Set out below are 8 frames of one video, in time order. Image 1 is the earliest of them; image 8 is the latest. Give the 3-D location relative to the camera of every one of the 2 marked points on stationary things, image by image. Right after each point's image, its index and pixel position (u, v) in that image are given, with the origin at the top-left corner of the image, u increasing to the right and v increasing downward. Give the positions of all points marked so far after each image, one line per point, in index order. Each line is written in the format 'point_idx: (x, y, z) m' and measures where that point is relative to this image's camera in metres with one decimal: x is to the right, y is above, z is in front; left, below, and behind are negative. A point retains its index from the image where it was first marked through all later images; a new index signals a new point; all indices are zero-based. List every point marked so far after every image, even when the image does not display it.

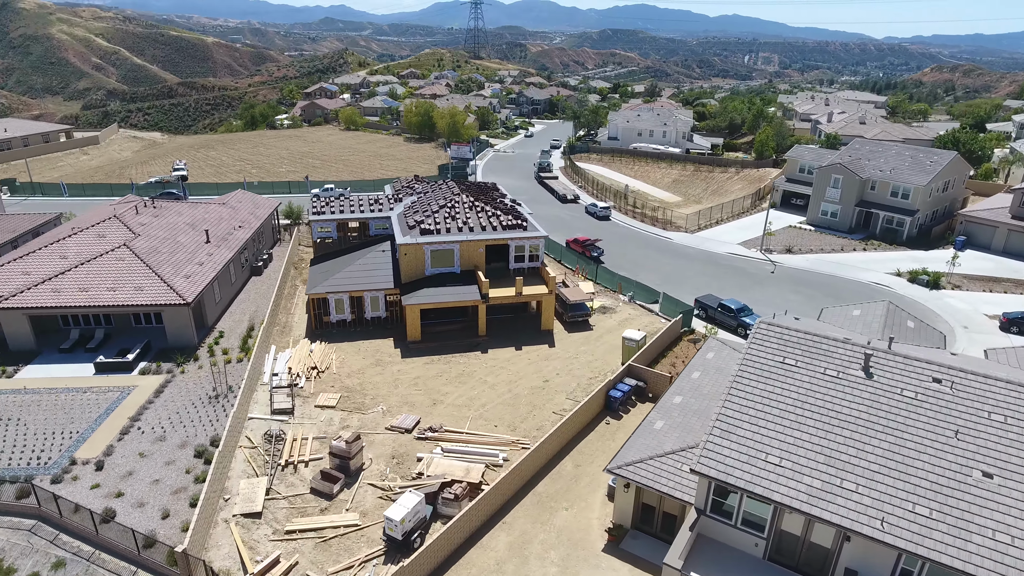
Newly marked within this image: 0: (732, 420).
0: (+5.8, -3.5, +17.3) m
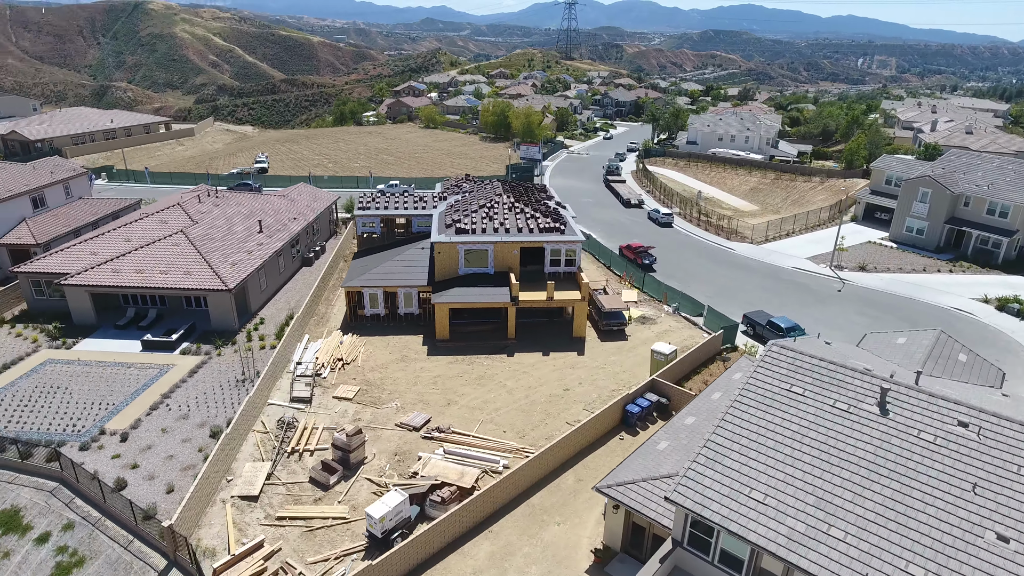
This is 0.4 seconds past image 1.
0: (+5.2, -4.0, +16.1) m
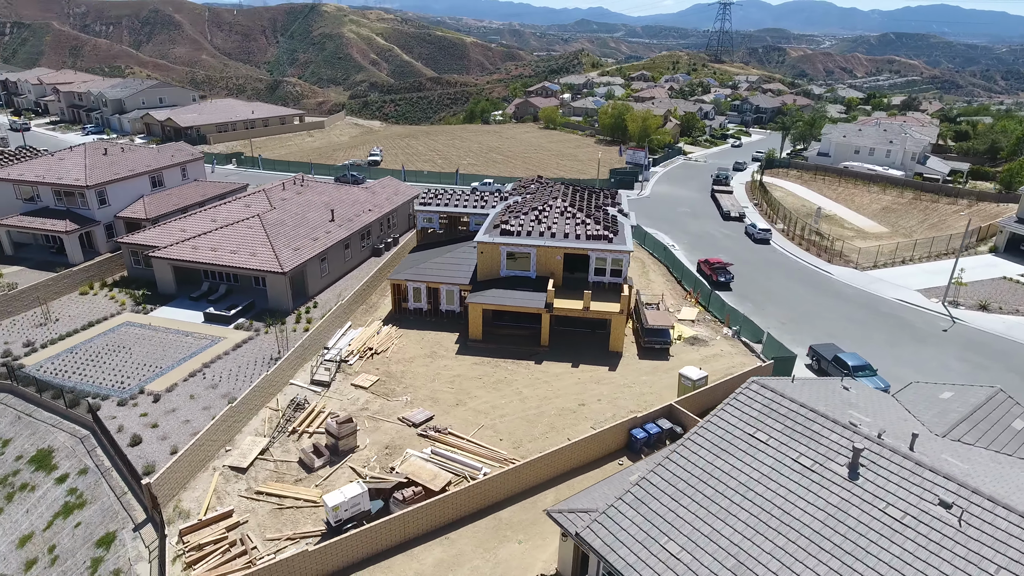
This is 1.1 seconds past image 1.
0: (+3.2, -4.5, +14.7) m
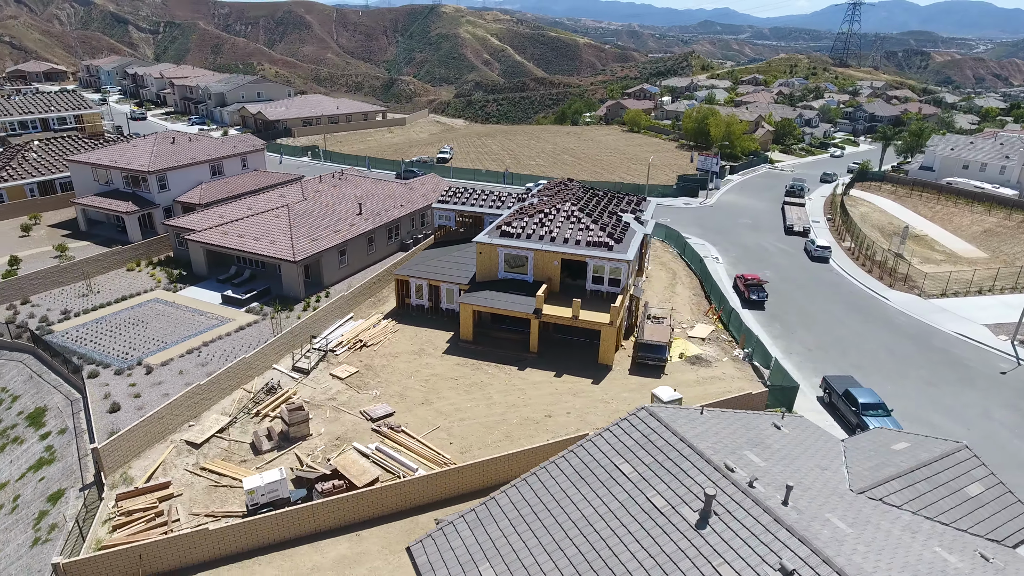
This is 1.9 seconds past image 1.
0: (-0.3, -4.7, +13.9) m
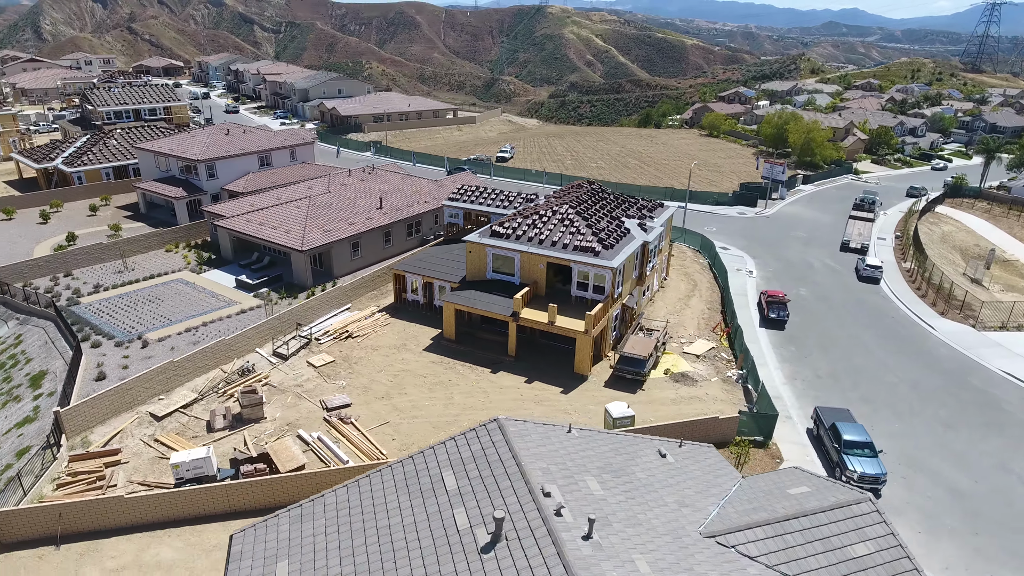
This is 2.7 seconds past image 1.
0: (-3.9, -4.7, +13.7) m
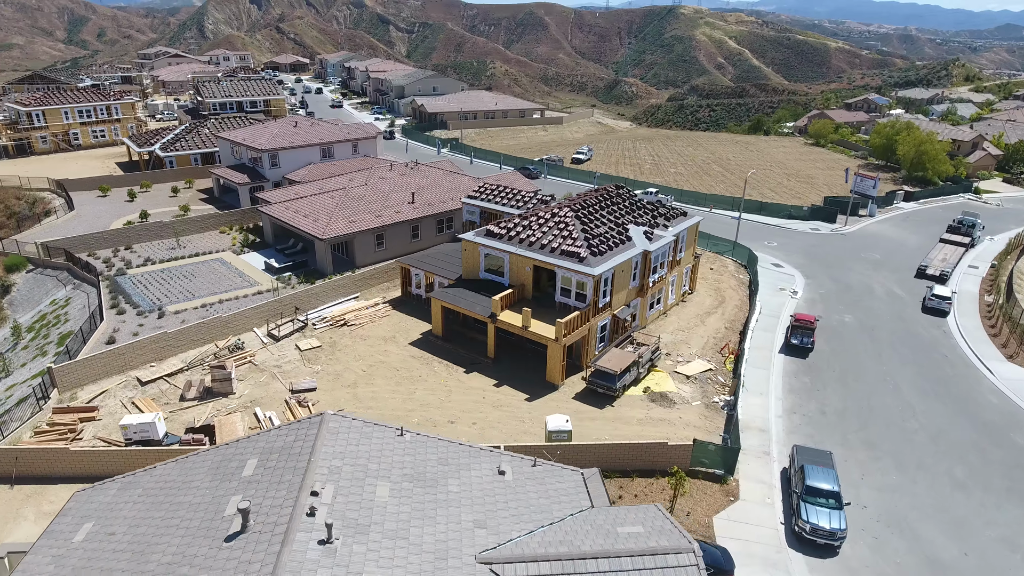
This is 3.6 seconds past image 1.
0: (-7.9, -4.3, +14.4) m
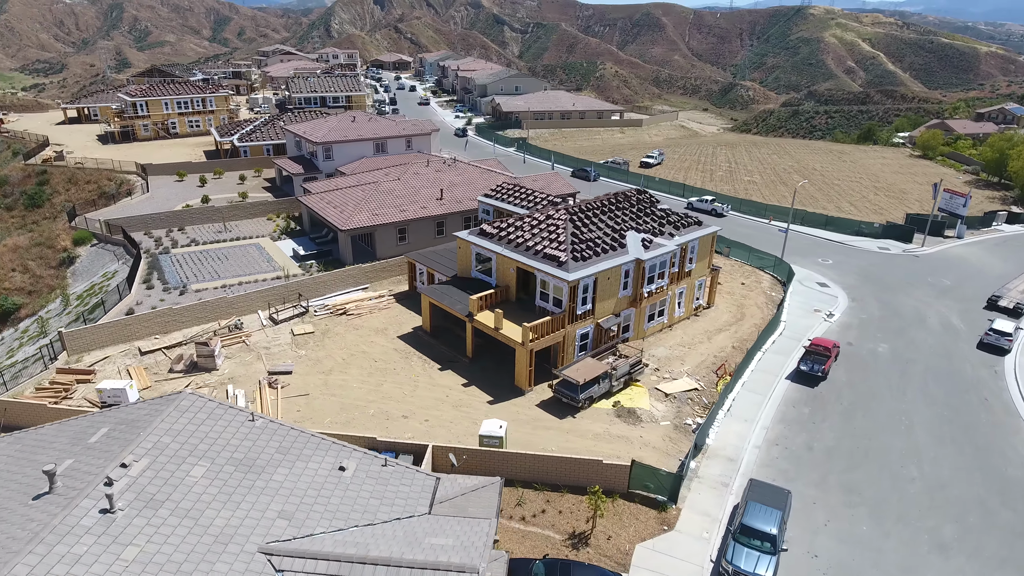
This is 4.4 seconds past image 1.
0: (-11.4, -3.7, +15.7) m
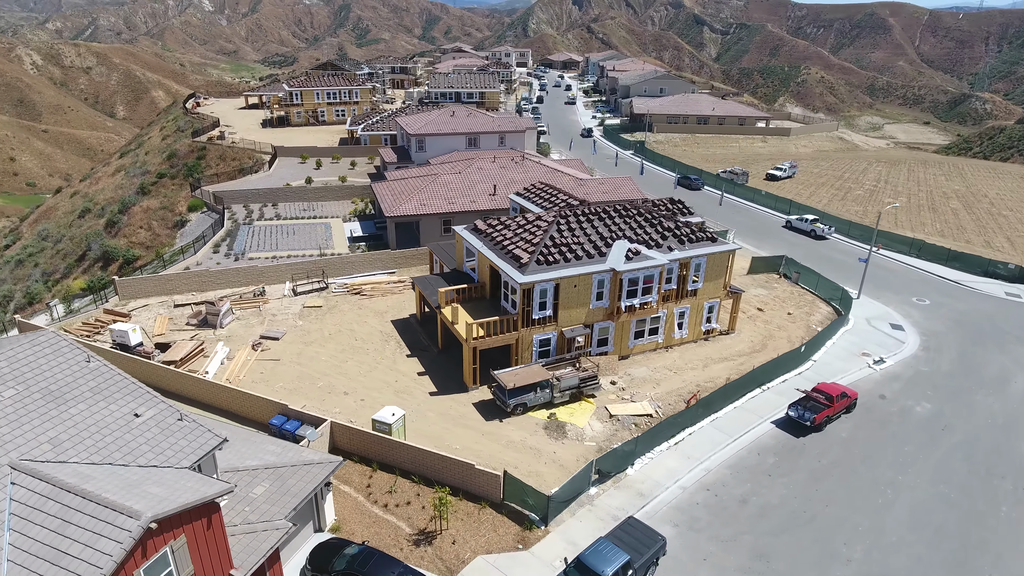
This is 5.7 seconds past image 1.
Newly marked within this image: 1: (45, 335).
0: (-16.4, -2.0, +19.5) m
1: (-12.9, -1.4, +18.1) m
